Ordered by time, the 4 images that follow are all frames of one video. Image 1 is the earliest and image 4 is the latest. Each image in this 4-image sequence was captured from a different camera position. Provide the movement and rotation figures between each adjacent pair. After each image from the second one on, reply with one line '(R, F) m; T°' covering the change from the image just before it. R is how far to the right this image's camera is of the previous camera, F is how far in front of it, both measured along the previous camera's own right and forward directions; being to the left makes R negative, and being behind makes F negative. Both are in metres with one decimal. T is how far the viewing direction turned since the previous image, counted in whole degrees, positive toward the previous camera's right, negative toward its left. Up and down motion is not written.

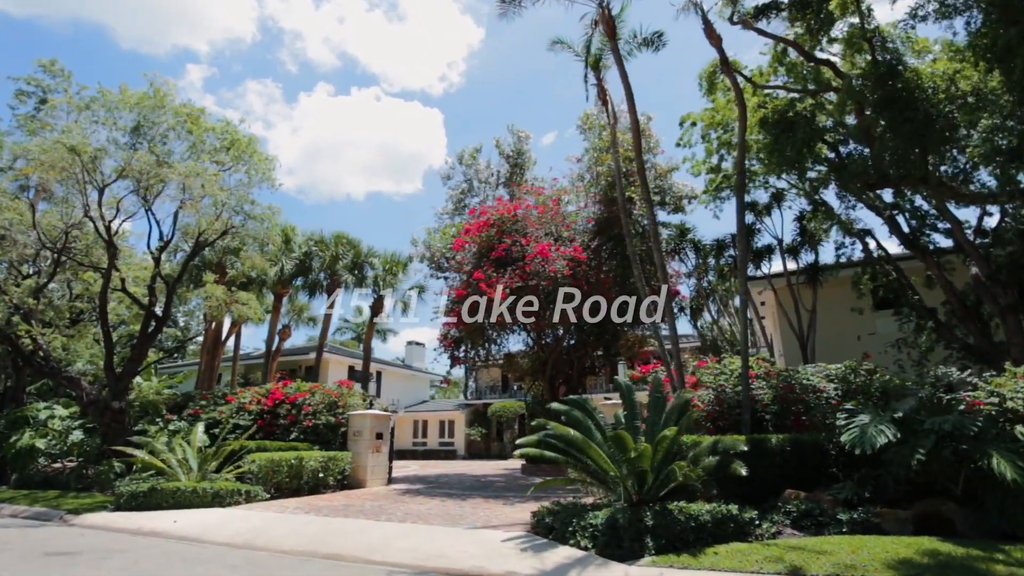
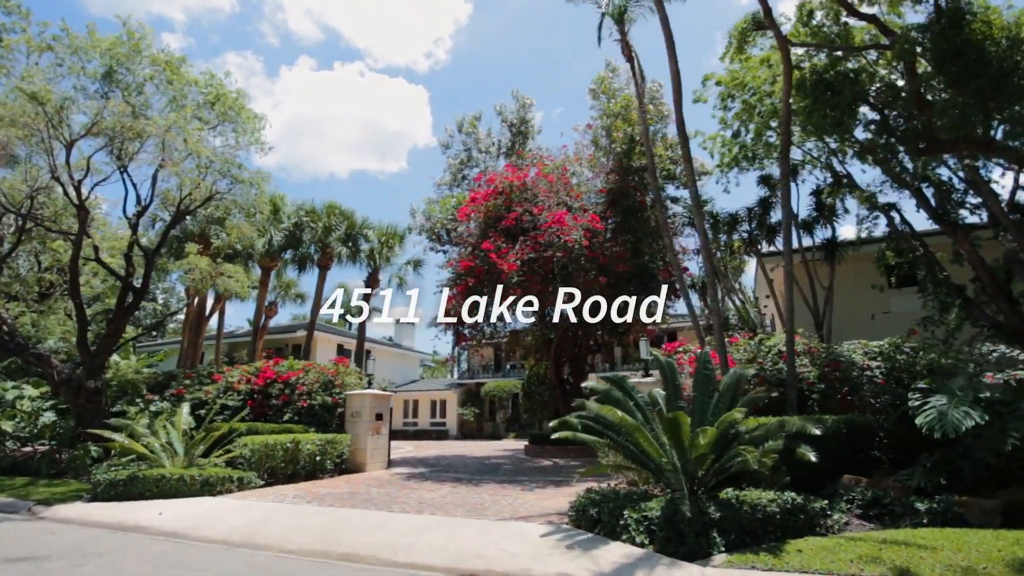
(-0.8, +1.1) m; +2°
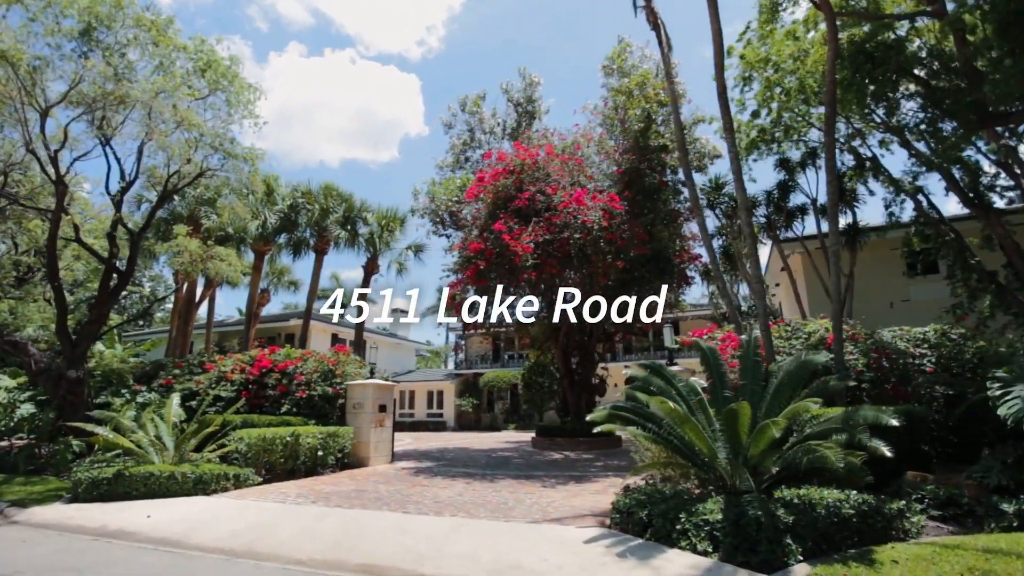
(-0.6, +0.9) m; +1°
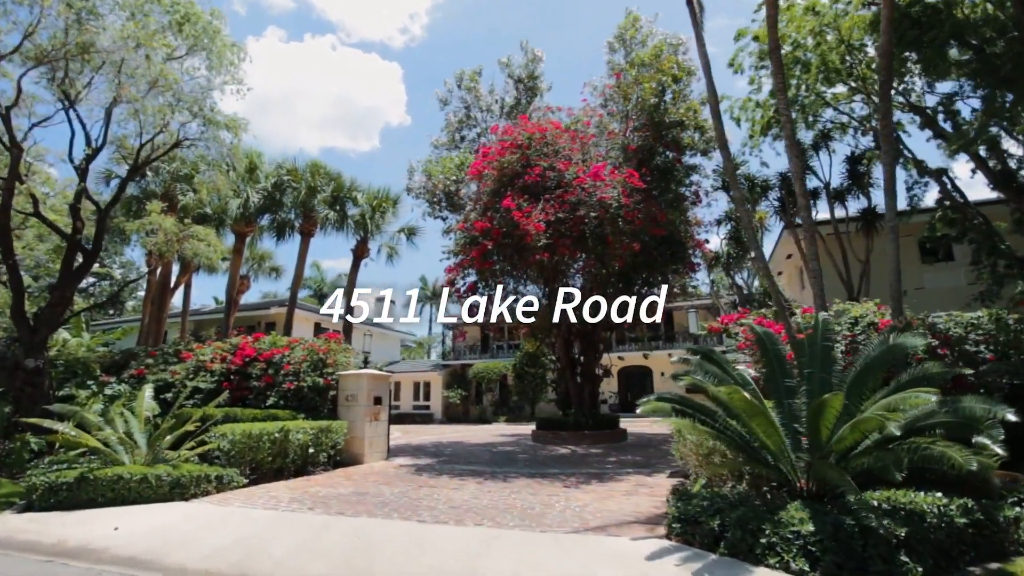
(-0.7, +1.1) m; +2°
